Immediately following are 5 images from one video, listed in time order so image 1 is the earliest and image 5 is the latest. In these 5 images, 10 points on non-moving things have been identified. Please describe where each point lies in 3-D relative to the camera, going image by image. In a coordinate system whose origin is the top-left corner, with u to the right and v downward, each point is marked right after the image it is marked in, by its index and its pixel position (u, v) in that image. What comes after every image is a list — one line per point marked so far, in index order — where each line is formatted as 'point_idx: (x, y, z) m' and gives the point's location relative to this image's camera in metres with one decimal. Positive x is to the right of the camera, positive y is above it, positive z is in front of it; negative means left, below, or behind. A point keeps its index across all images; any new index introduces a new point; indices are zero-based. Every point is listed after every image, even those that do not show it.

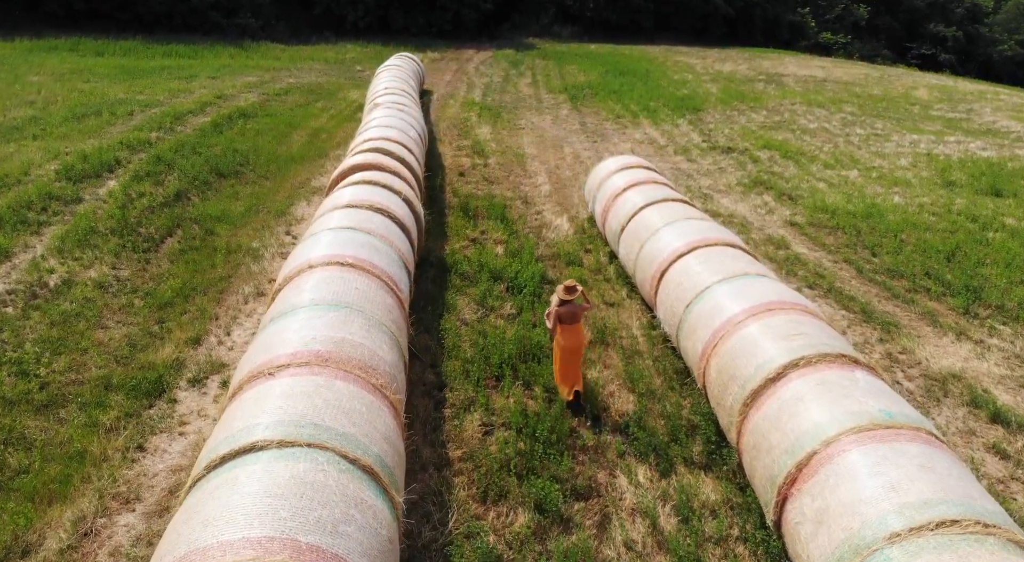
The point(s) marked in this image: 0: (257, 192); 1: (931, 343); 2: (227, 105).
0: (-4.3, +1.5, +11.1) m
1: (+5.0, -0.8, +7.8) m
2: (-7.3, +4.5, +16.6) m
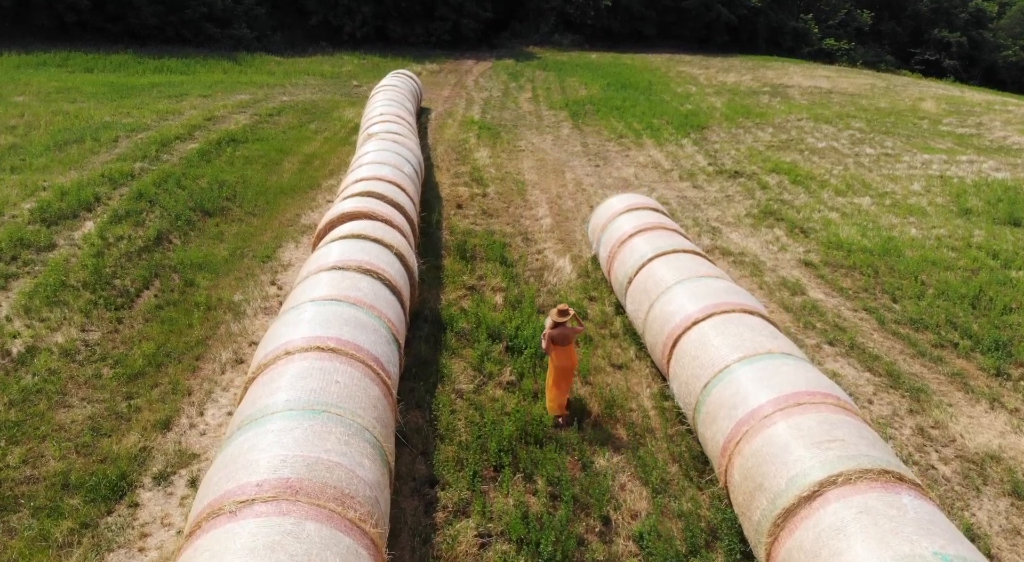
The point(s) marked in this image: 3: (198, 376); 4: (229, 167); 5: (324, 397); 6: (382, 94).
0: (-4.3, +0.8, +10.6) m
1: (+5.0, -1.5, +7.2) m
2: (-7.3, +3.7, +16.1) m
3: (-3.3, -1.0, +6.9) m
4: (-5.8, +2.3, +13.5) m
5: (-1.4, -0.9, +4.8) m
6: (-3.2, +4.7, +16.4) m
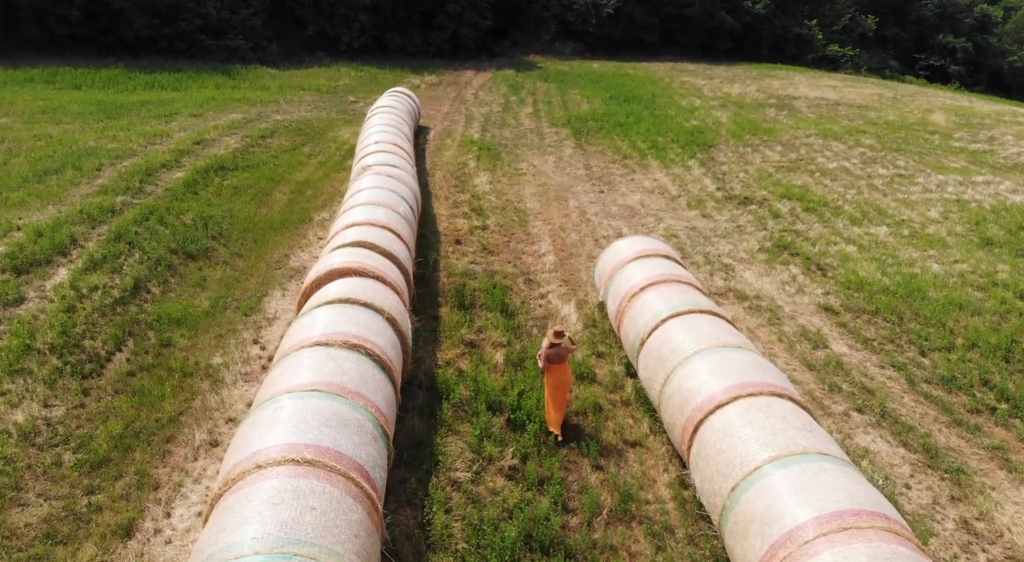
0: (-4.3, 0.0, +9.9) m
1: (+5.0, -2.2, +6.6) m
2: (-7.2, +3.0, +15.4) m
3: (-3.3, -1.7, +6.3) m
4: (-5.8, +1.6, +12.8) m
5: (-1.4, -1.6, +4.2) m
6: (-3.2, +3.9, +15.8) m
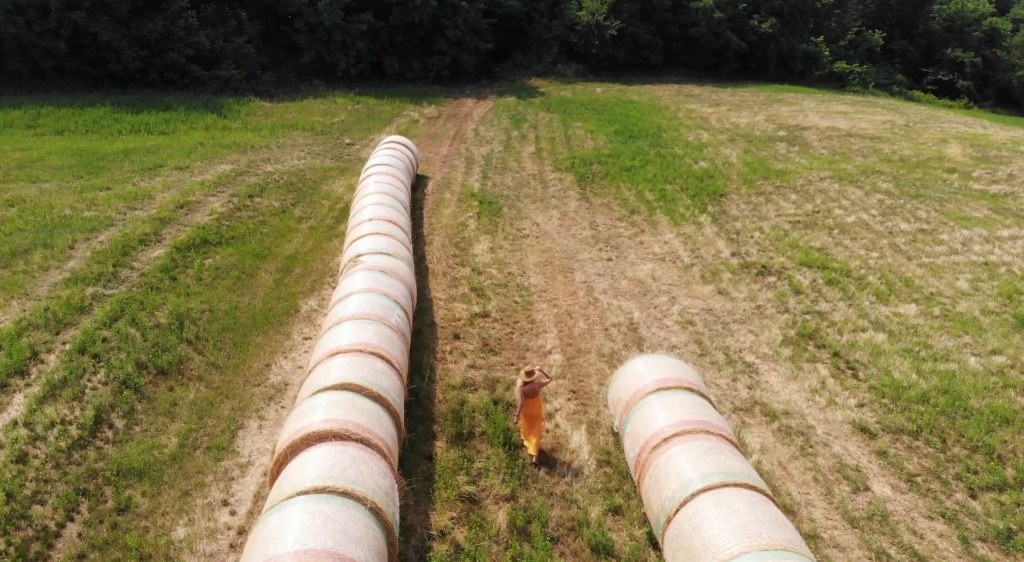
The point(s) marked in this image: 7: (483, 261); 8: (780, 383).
0: (-4.3, -1.7, +9.0) m
1: (+5.1, -3.9, +5.6) m
2: (-7.2, +1.3, +14.5) m
3: (-3.2, -3.4, +5.3) m
4: (-5.8, -0.1, +11.9) m
5: (-1.3, -3.3, +3.2) m
6: (-3.2, +2.2, +14.8) m
7: (-0.6, +0.4, +14.3) m
8: (+4.3, -1.6, +10.5) m
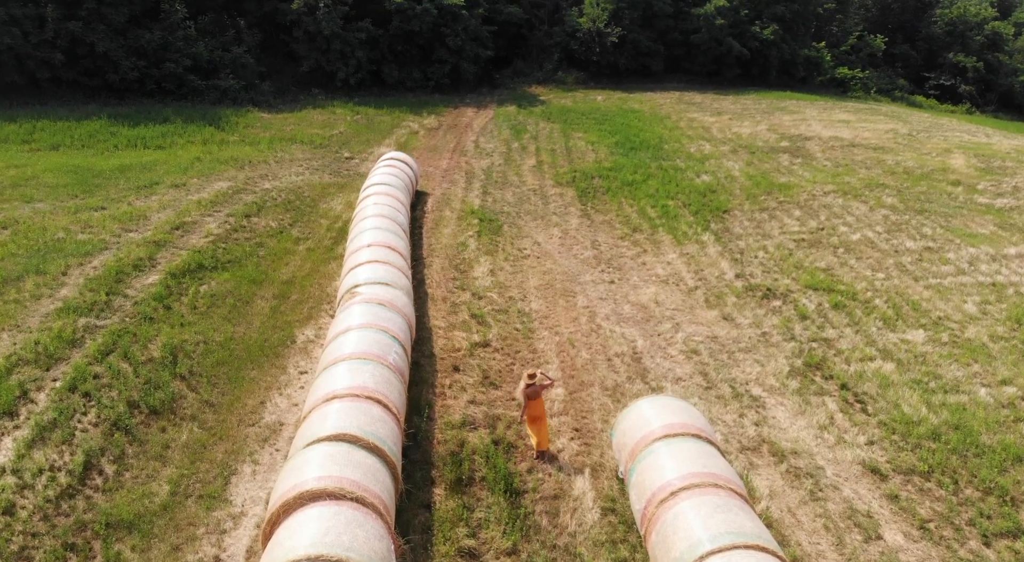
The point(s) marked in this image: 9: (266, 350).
0: (-4.3, -2.2, +8.8) m
1: (+5.1, -4.4, +5.4) m
2: (-7.2, +0.8, +14.3) m
3: (-3.2, -4.0, +5.1) m
4: (-5.7, -0.6, +11.7) m
5: (-1.3, -3.8, +3.0) m
6: (-3.1, +1.7, +14.6) m
7: (-0.6, -0.1, +14.1) m
8: (+4.3, -2.2, +10.3) m
9: (-4.1, -1.2, +11.1) m
